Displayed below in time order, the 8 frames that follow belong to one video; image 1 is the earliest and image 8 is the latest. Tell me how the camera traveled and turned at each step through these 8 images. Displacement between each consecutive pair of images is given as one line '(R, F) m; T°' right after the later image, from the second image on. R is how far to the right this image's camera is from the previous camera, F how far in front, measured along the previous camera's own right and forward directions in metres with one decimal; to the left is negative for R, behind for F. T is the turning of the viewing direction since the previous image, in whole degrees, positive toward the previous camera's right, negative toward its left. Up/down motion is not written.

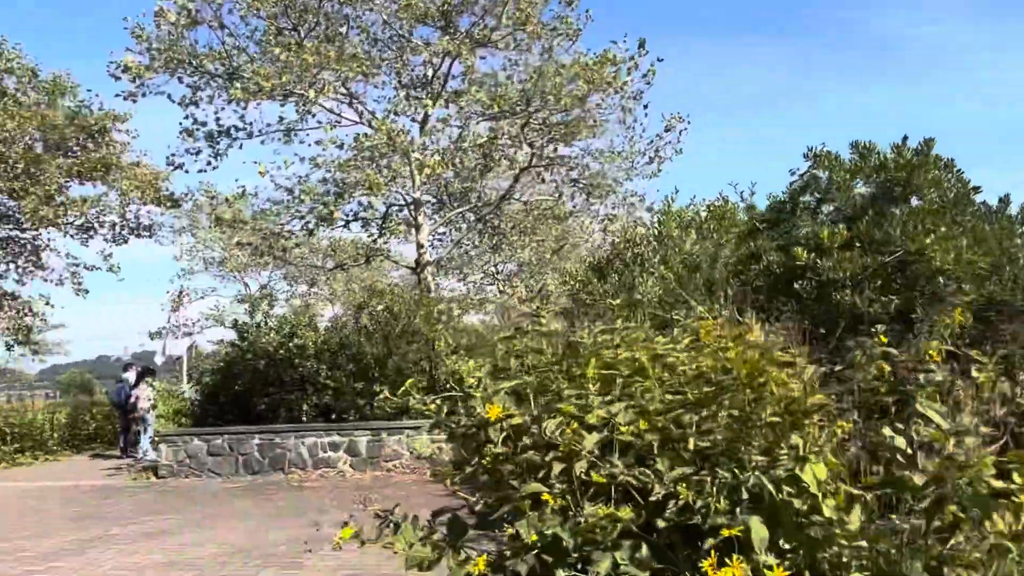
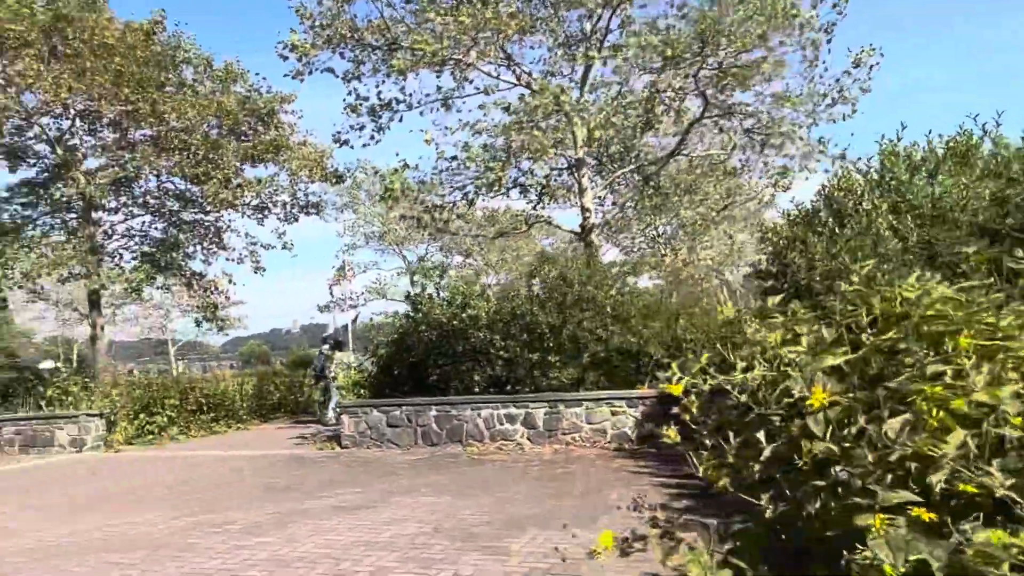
(-0.4, +0.5) m; -11°
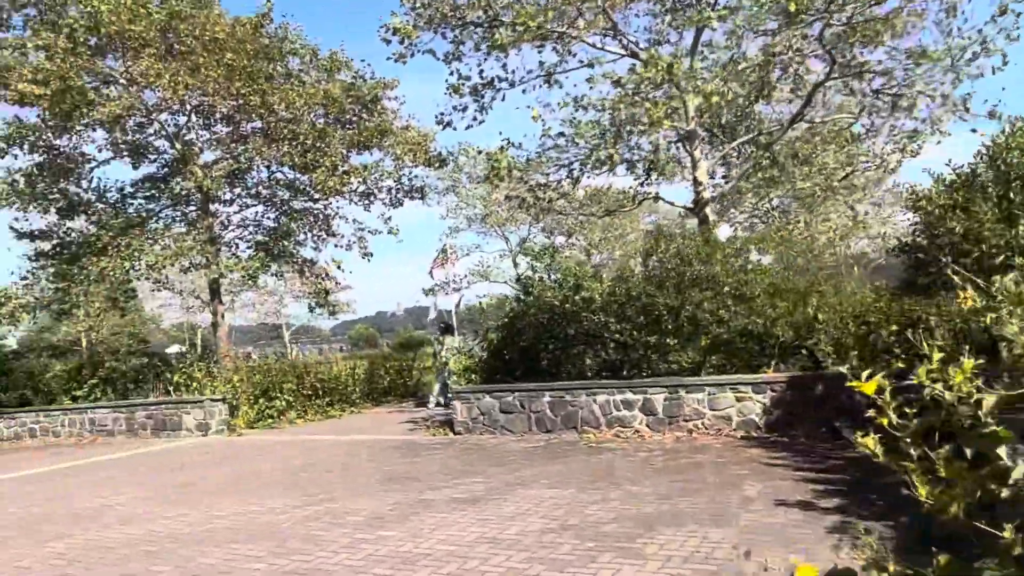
(-0.2, +0.3) m; -7°
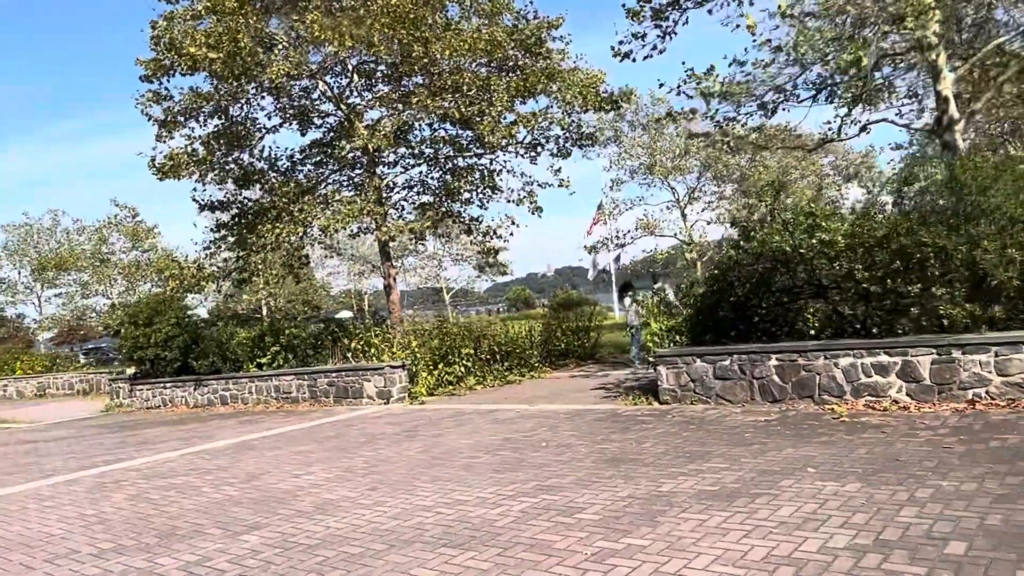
(-0.7, +1.2) m; -11°
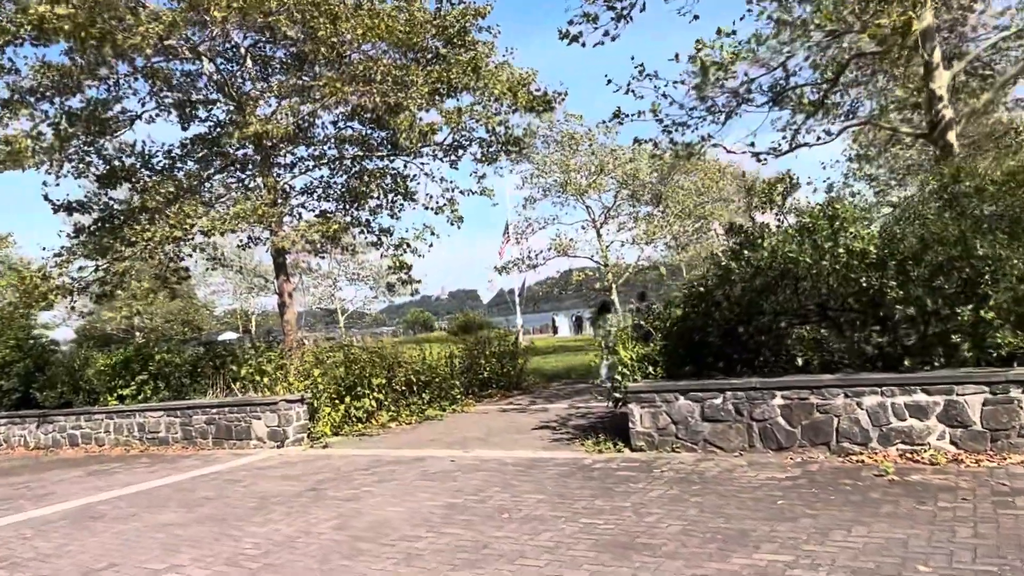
(-0.4, +1.9) m; +8°
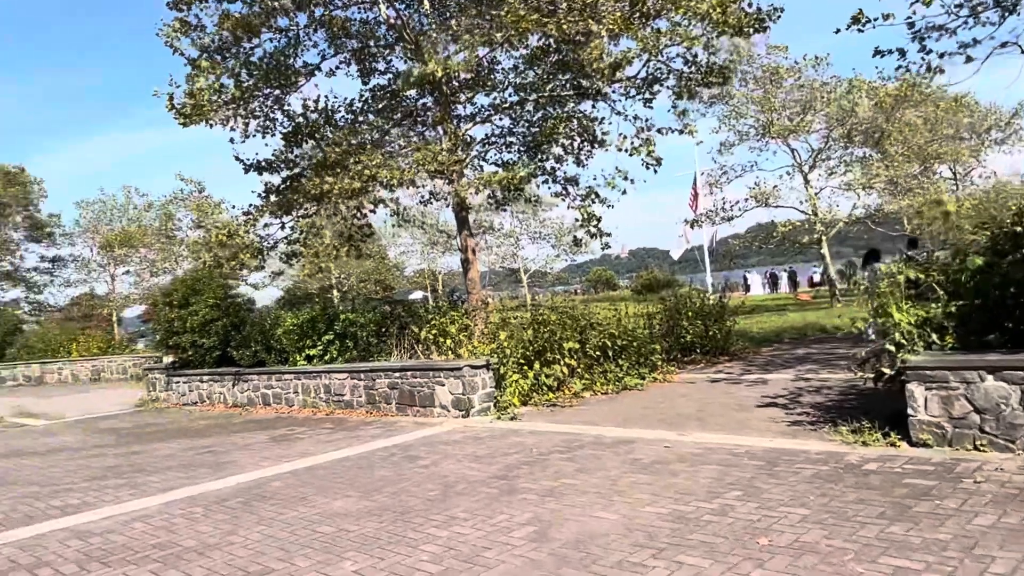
(-0.4, +1.4) m; -13°
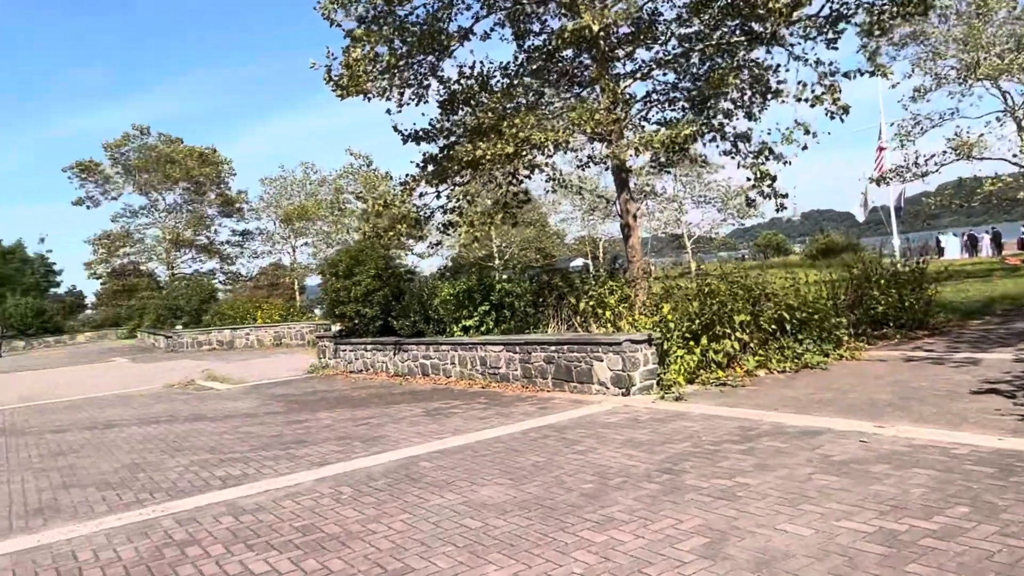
(0.0, +0.6) m; -12°
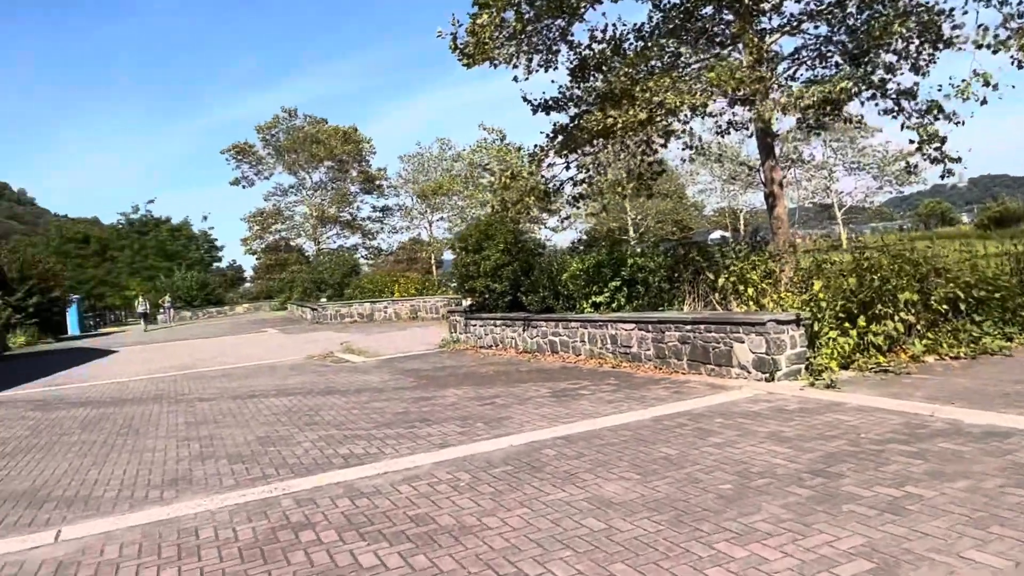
(0.0, +0.4) m; -10°
